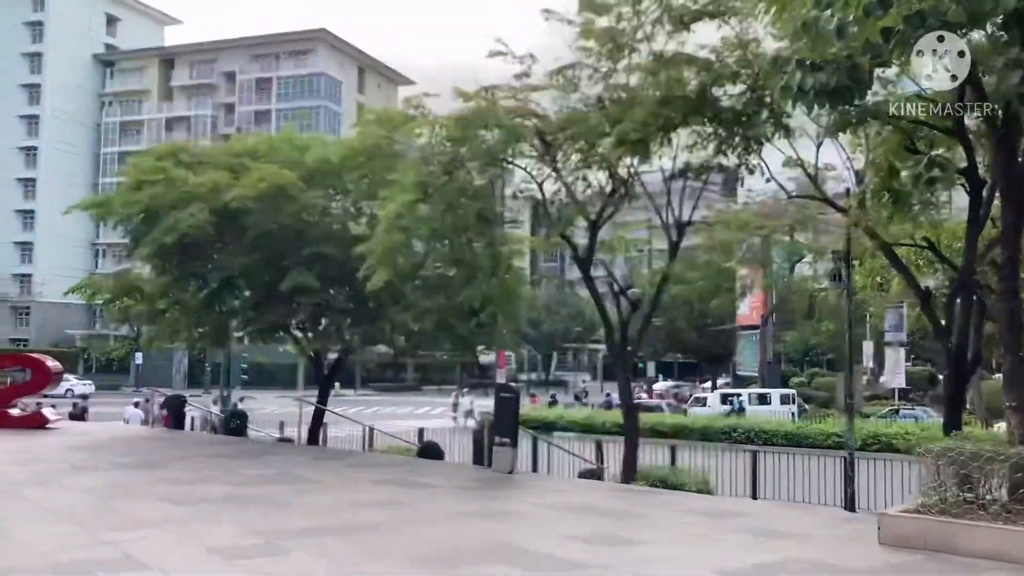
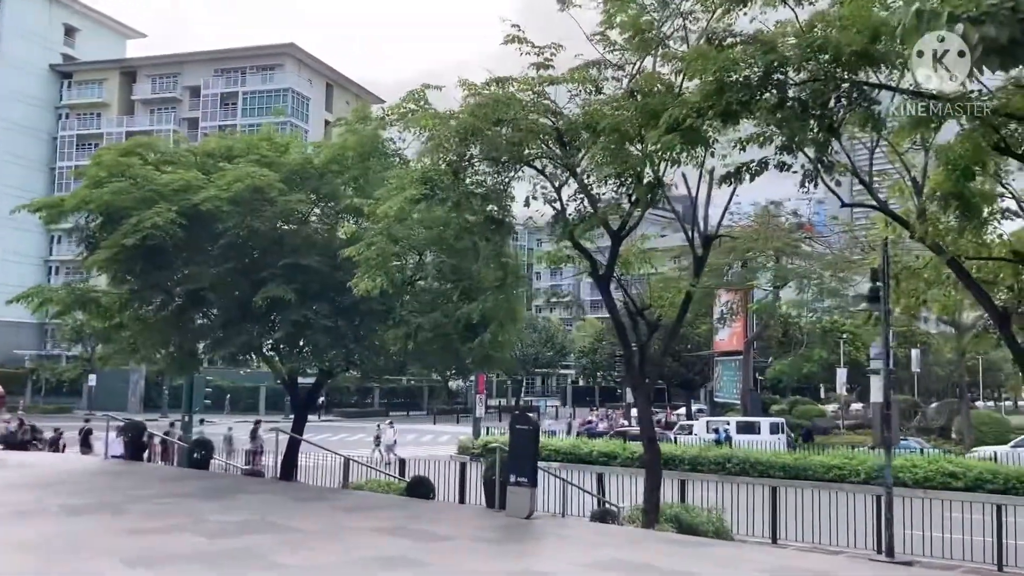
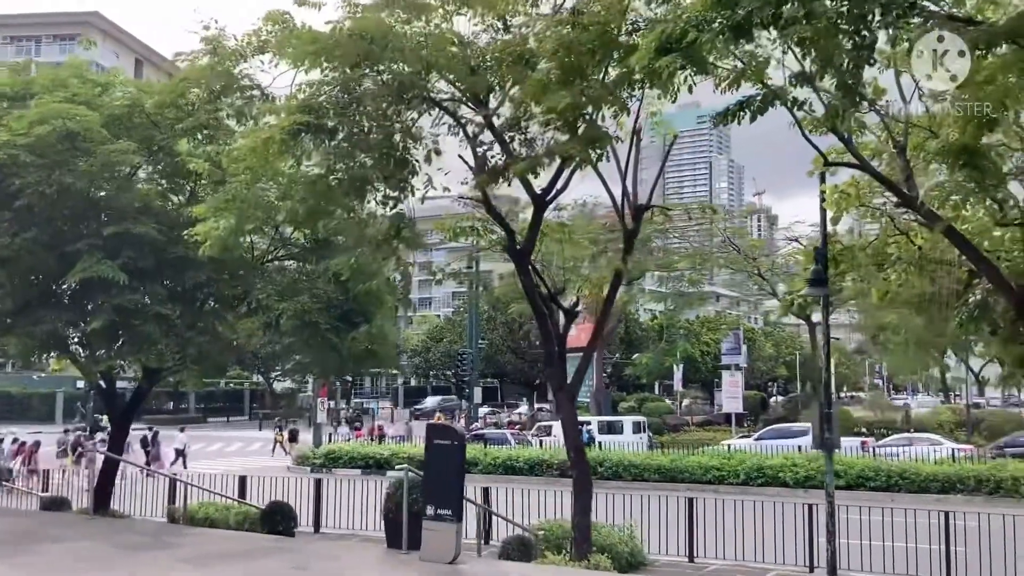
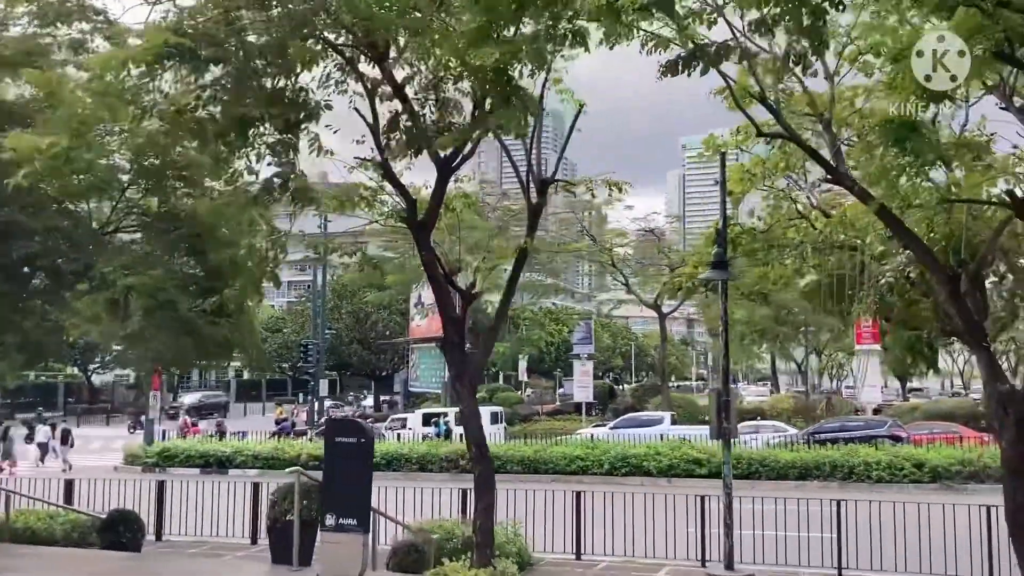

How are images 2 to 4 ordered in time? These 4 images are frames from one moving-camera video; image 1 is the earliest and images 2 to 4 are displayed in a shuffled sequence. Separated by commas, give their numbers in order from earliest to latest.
2, 3, 4
